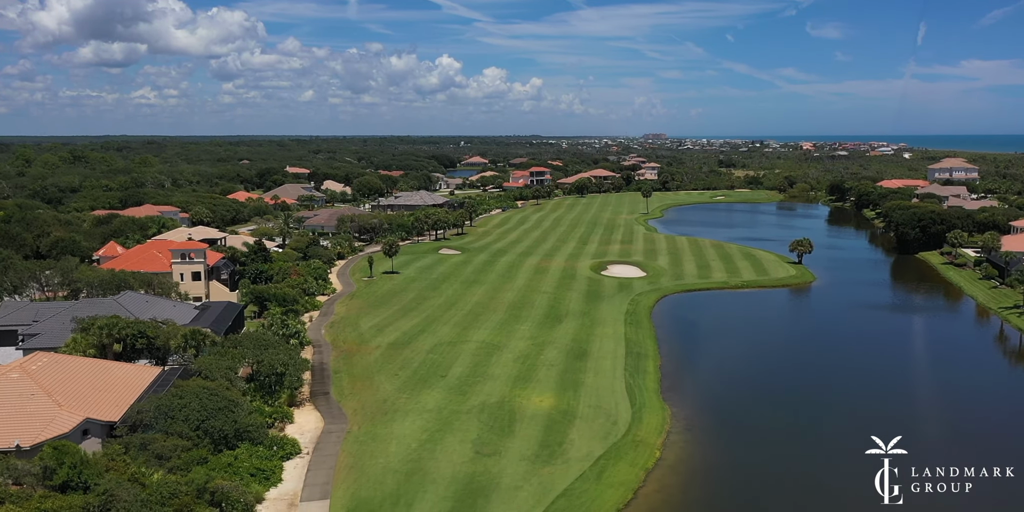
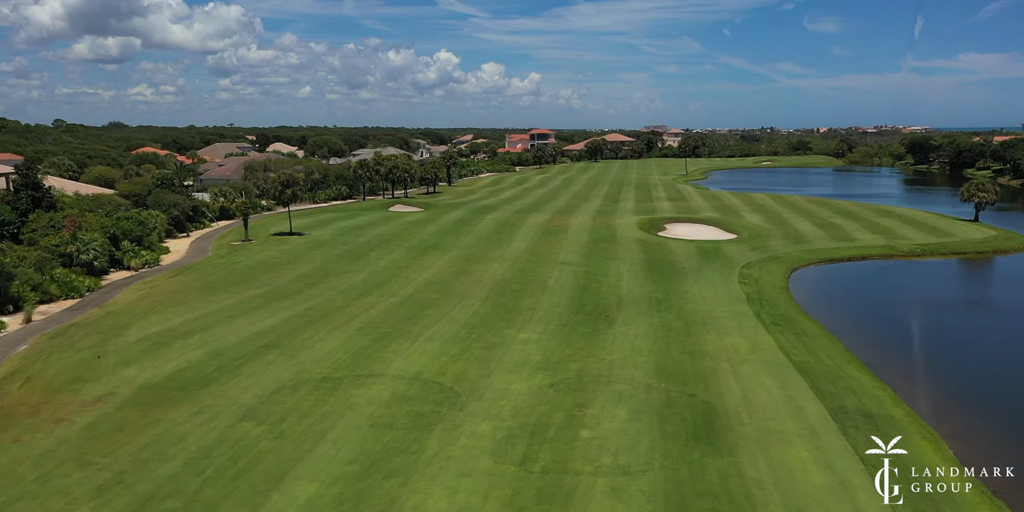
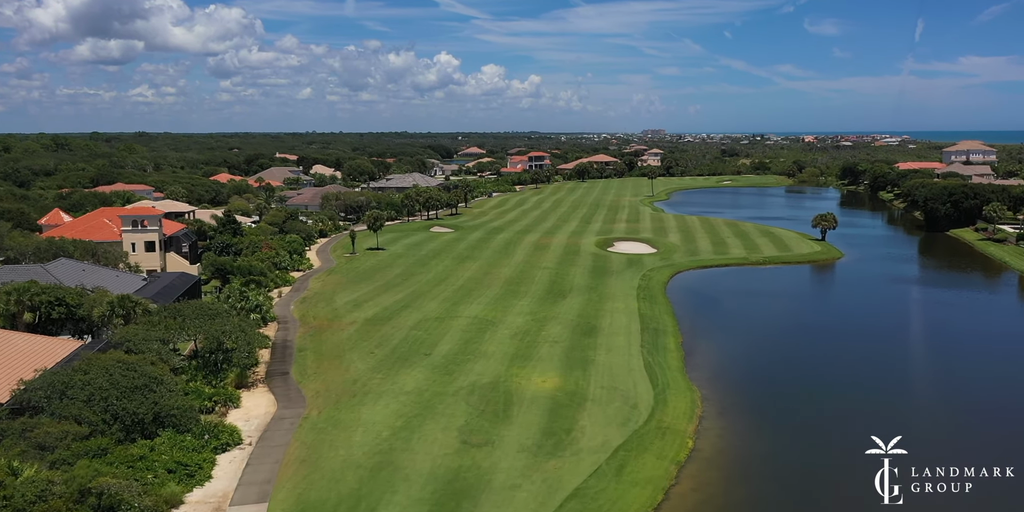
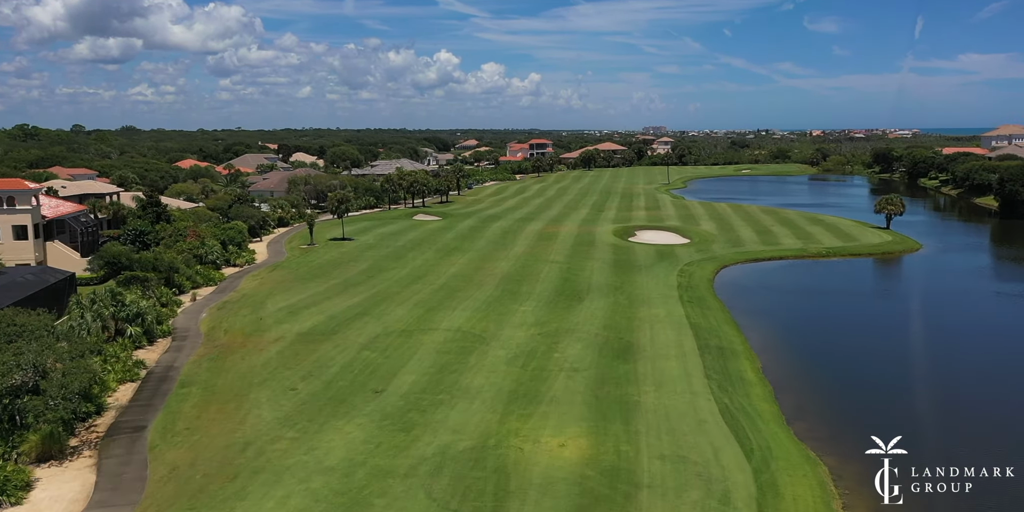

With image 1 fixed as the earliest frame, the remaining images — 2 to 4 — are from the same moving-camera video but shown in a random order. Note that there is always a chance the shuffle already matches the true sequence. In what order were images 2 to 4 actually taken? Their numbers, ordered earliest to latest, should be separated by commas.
3, 4, 2
